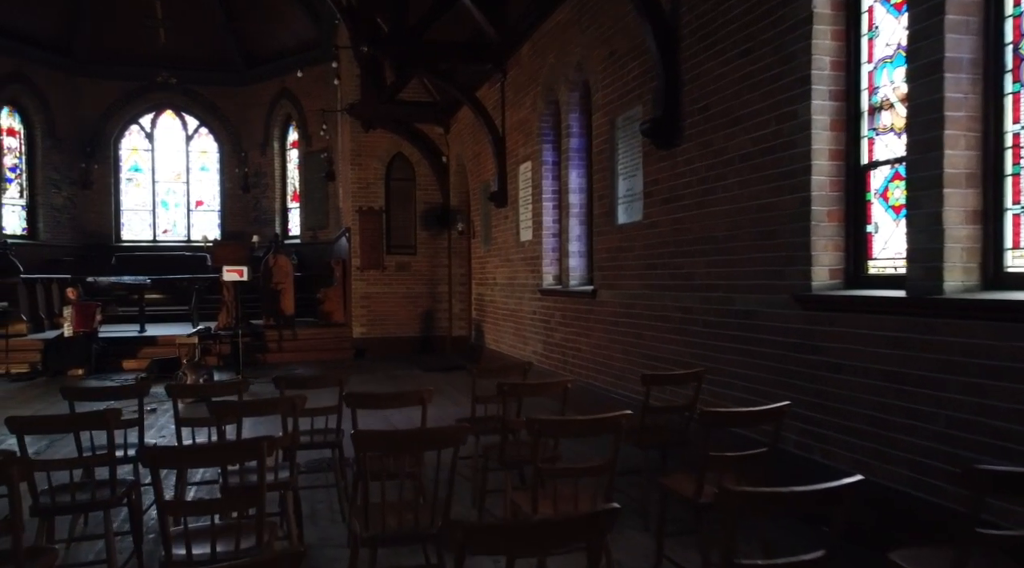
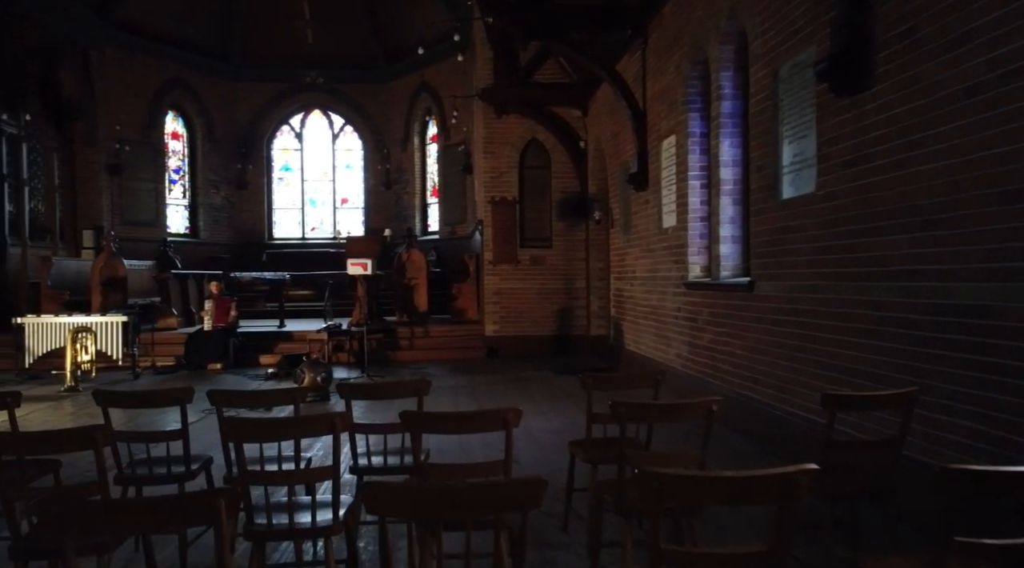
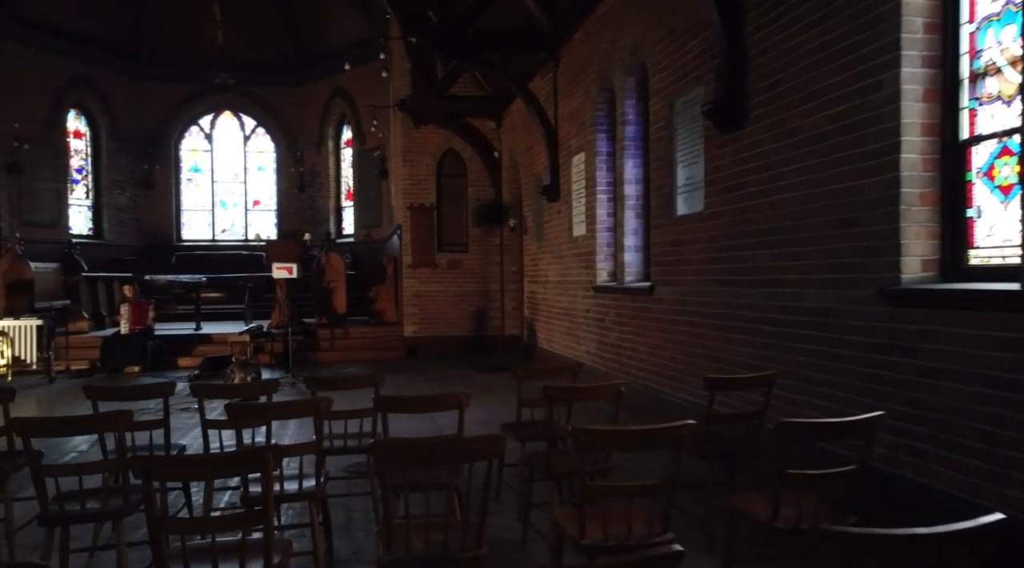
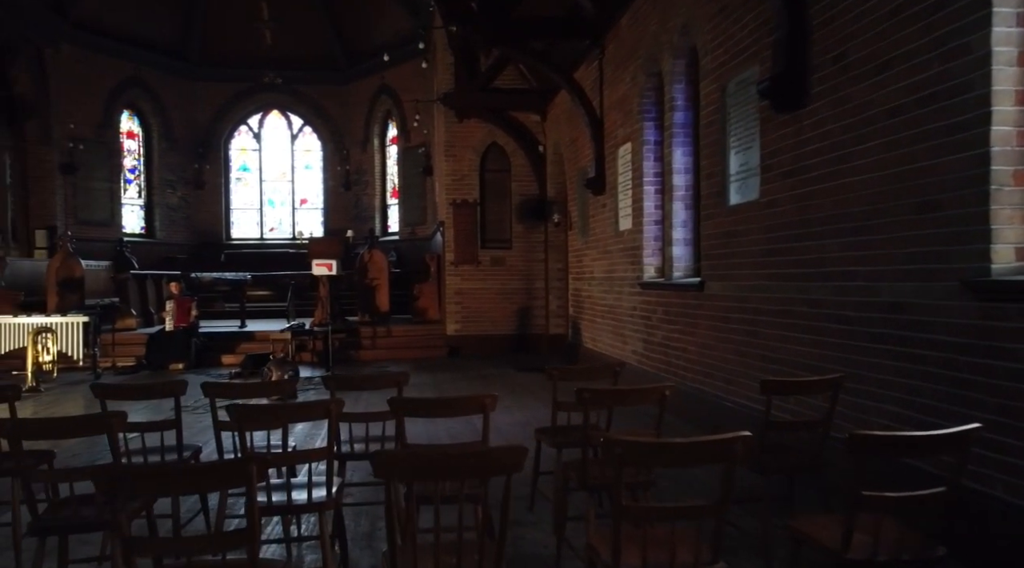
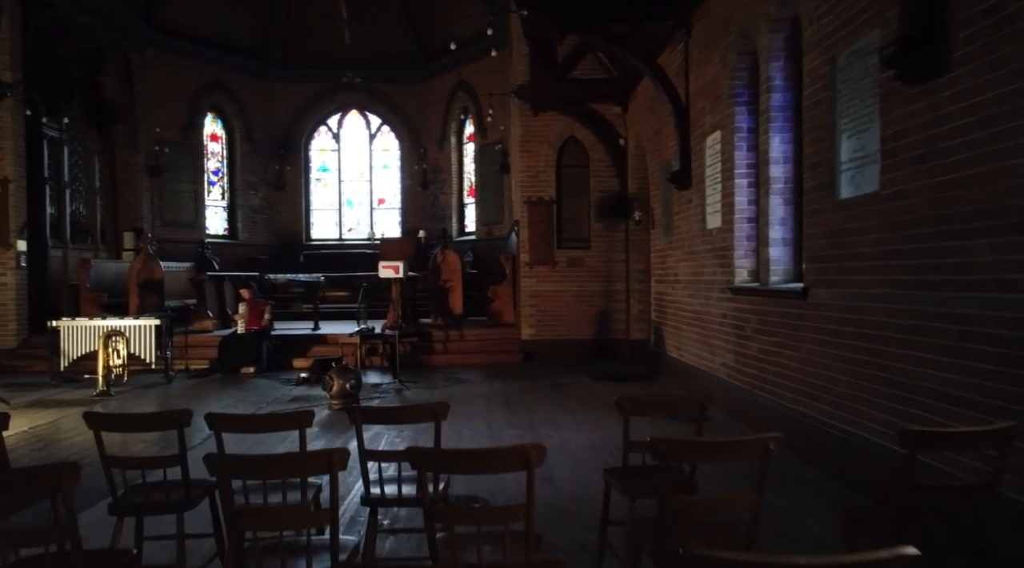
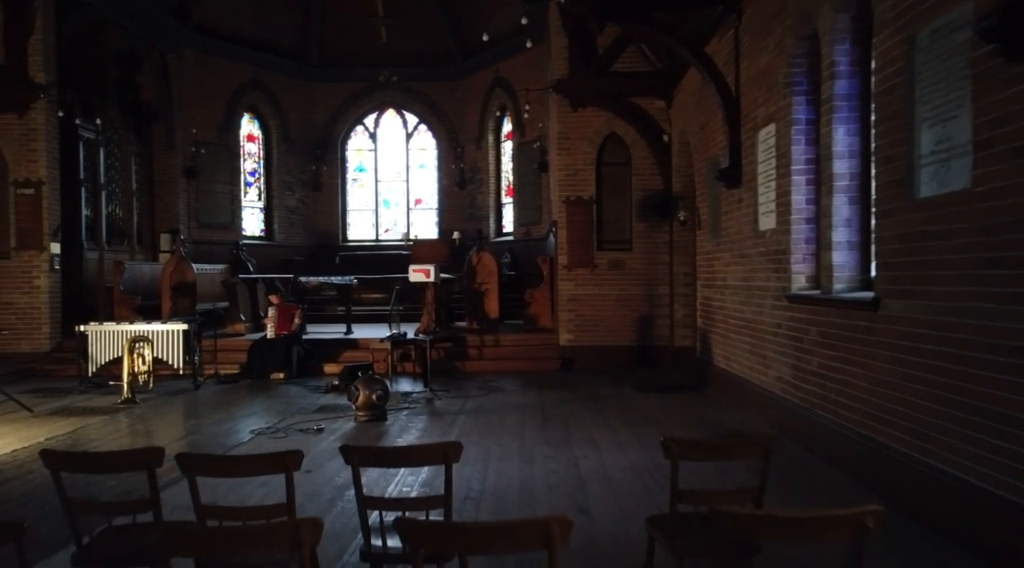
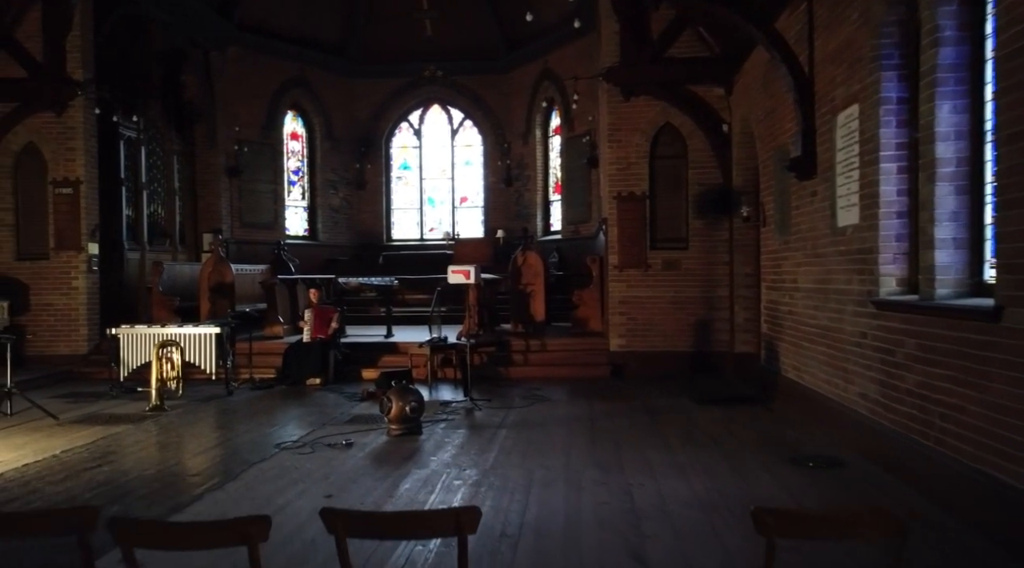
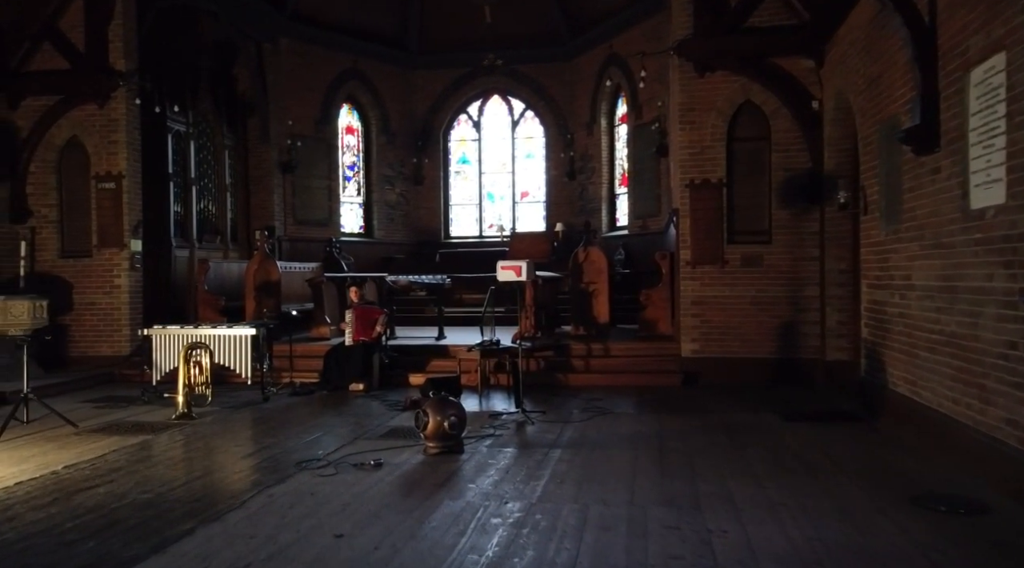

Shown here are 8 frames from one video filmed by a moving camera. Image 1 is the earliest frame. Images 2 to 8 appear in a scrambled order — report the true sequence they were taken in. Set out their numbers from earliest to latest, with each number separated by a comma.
3, 4, 2, 5, 6, 7, 8
